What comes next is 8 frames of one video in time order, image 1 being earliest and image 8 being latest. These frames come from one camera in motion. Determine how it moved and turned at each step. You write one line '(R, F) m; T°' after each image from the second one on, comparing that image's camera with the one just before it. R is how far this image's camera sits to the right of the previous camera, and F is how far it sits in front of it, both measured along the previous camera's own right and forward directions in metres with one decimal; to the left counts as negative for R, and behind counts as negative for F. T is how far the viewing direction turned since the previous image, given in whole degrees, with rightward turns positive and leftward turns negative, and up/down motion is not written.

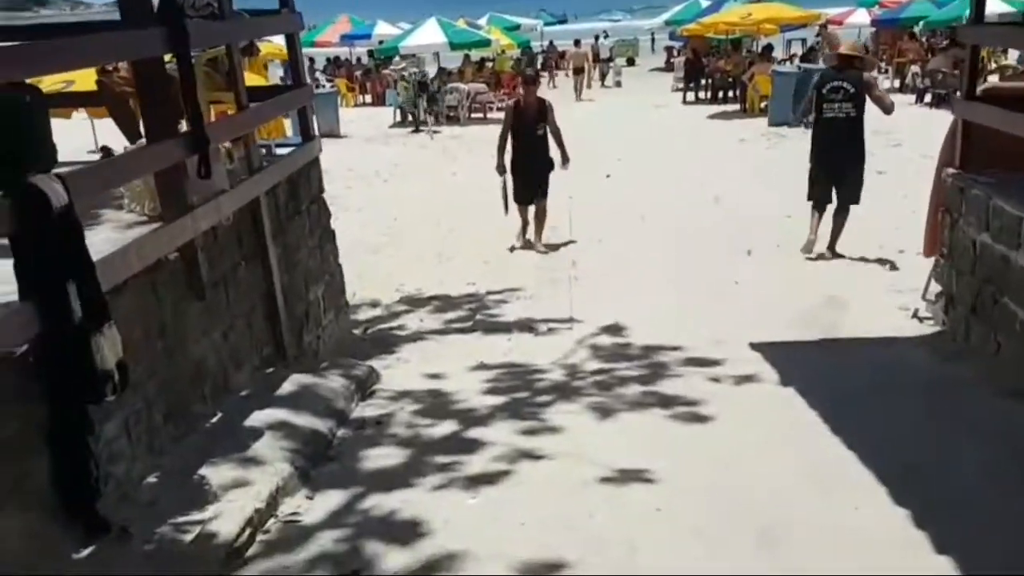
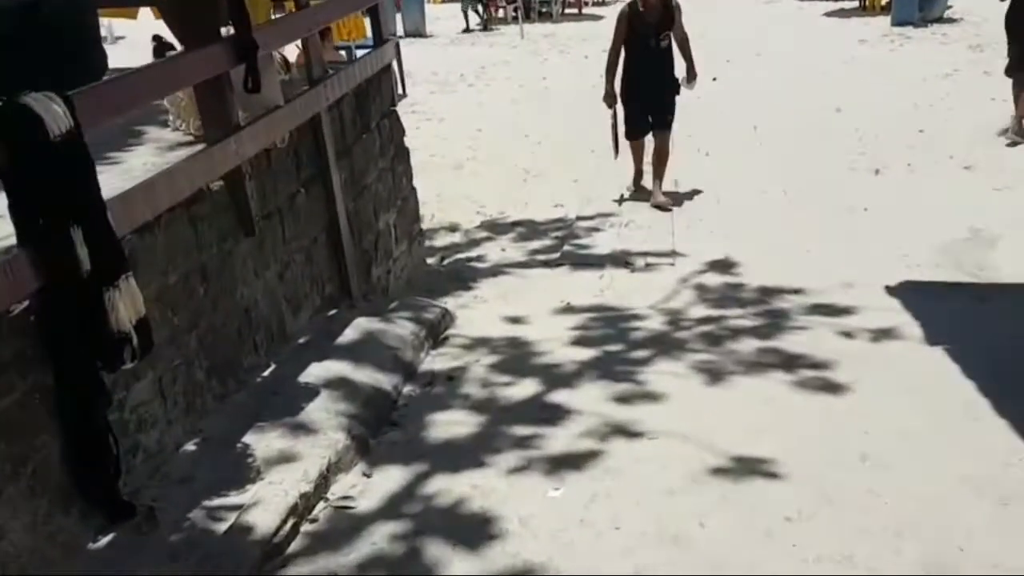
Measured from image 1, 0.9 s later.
(0.0, +0.6) m; -6°
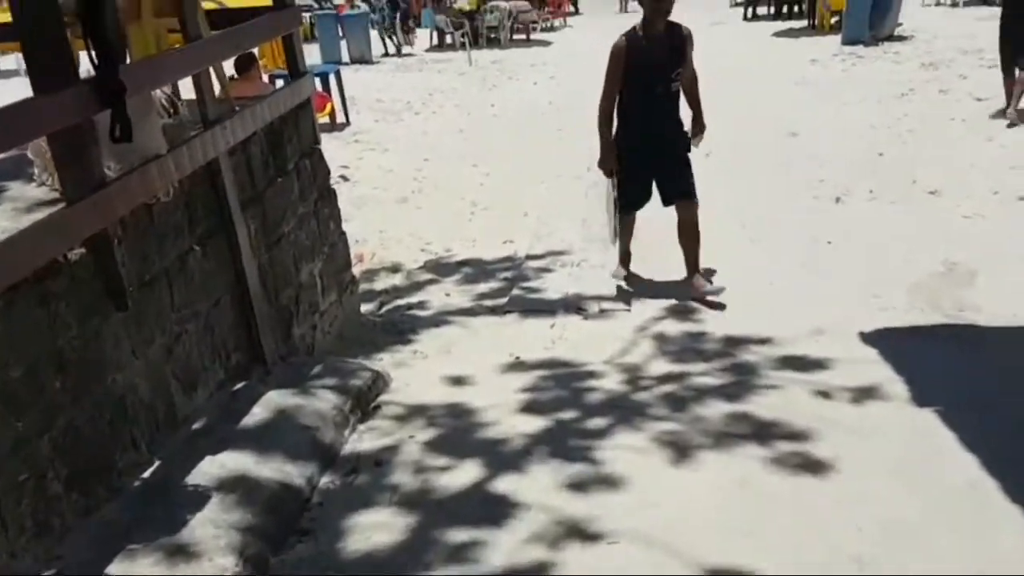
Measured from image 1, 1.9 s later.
(+0.1, +0.5) m; +3°
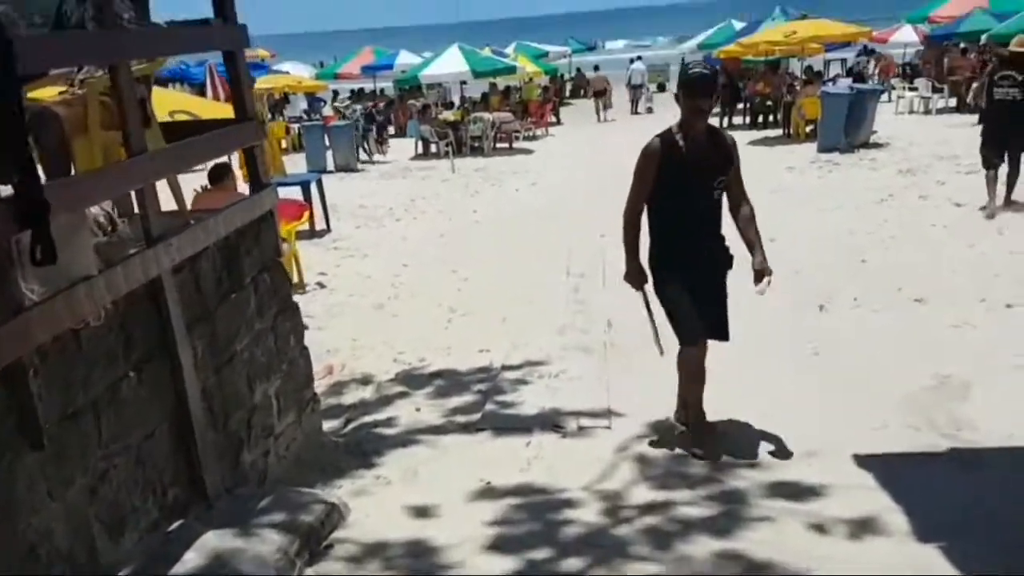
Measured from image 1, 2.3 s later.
(+0.1, +0.2) m; +1°
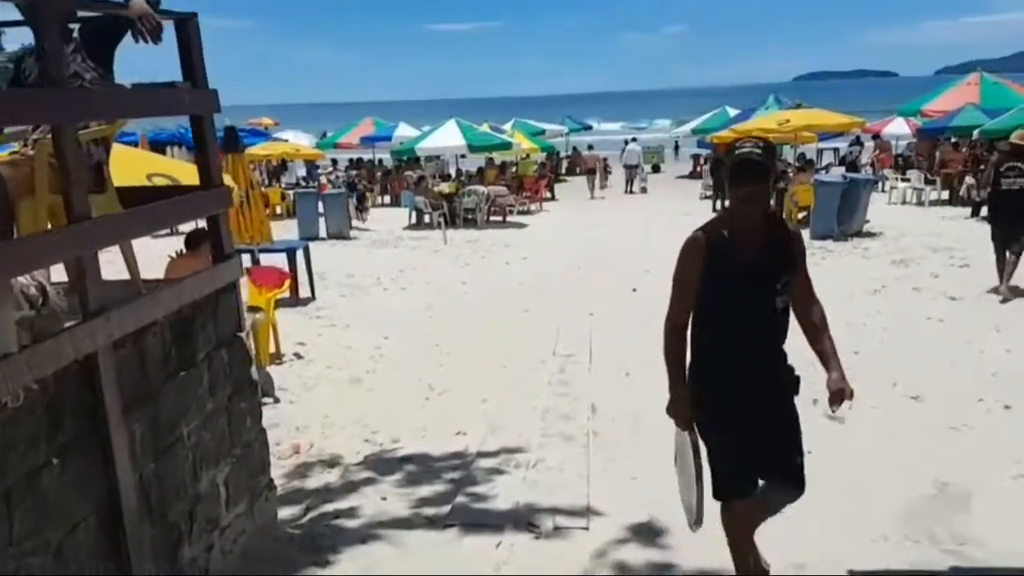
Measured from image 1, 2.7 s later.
(+0.1, +0.2) m; 0°
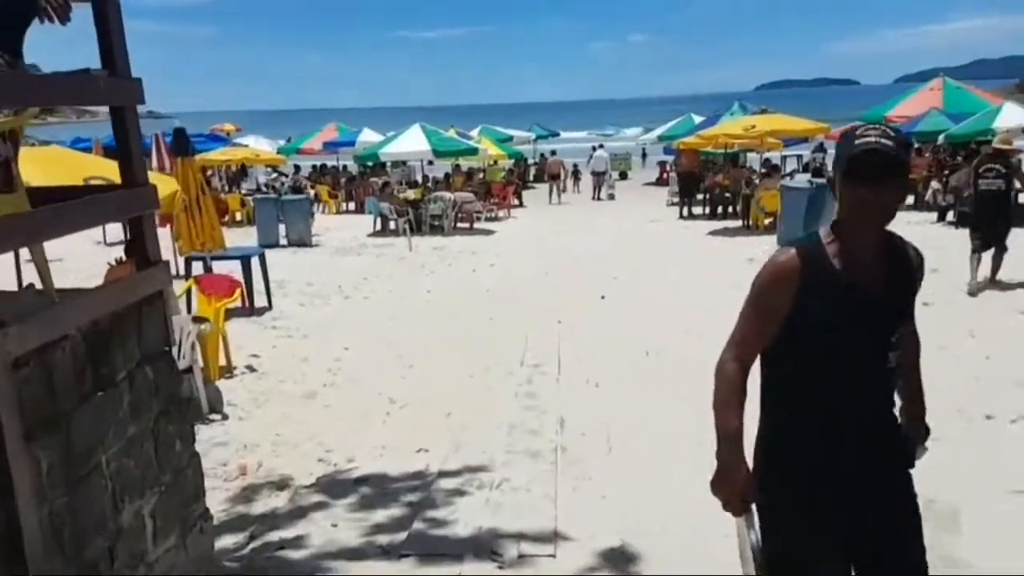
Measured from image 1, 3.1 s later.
(0.0, +0.3) m; +2°
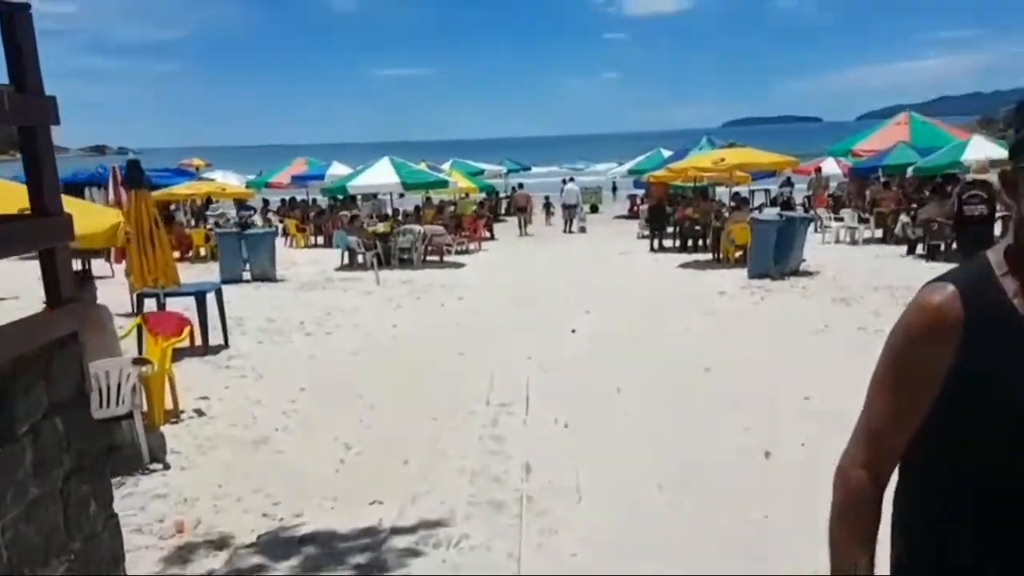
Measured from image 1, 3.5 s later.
(+0.1, +0.4) m; +2°
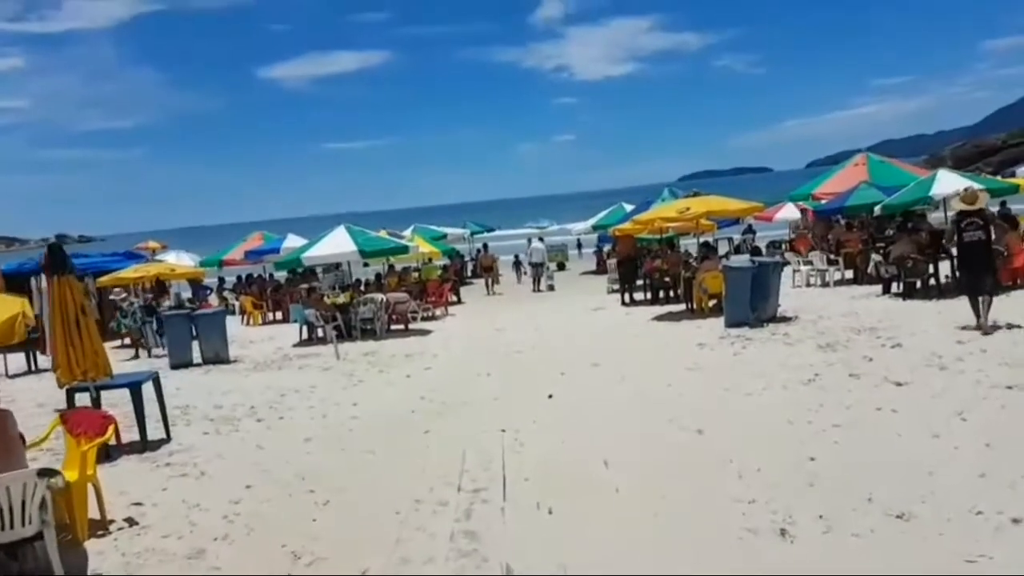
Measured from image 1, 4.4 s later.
(0.0, +0.8) m; +2°
